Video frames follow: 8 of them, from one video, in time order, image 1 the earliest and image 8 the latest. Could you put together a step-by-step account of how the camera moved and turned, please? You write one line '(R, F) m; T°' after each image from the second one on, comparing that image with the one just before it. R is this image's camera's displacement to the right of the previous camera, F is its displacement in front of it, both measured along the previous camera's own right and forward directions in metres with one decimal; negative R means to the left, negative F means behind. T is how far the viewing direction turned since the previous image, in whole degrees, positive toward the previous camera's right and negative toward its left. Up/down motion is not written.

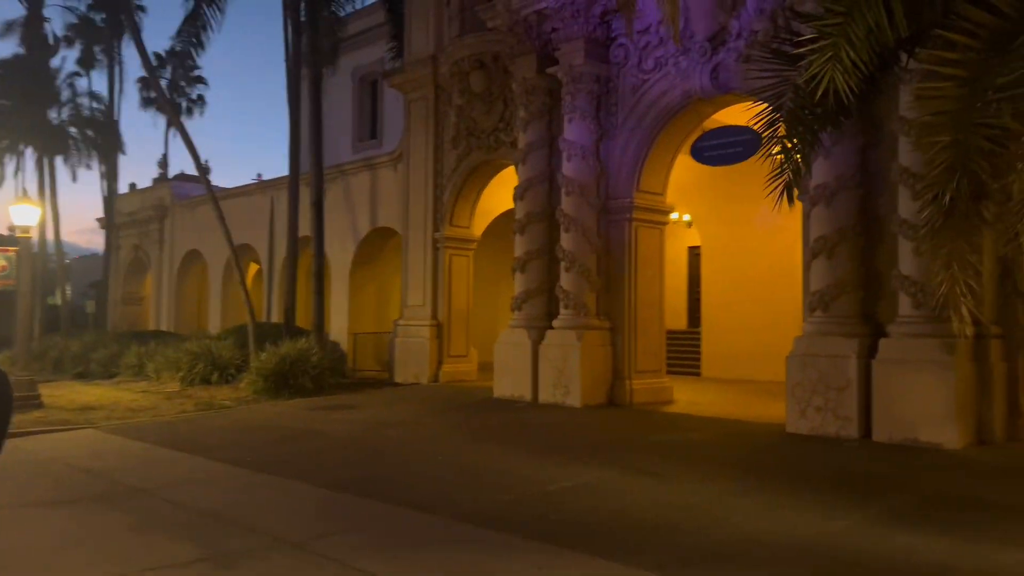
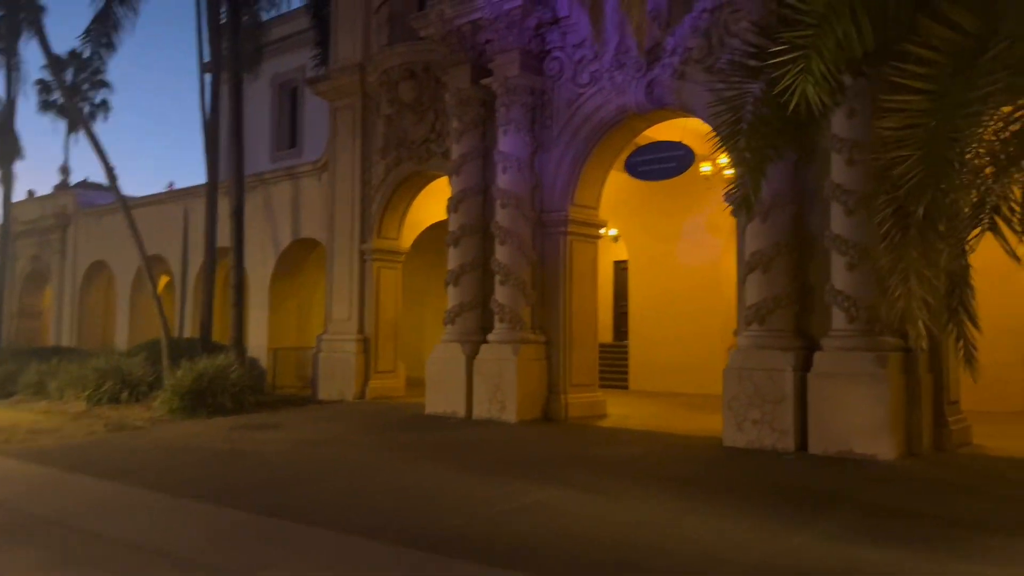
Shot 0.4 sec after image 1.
(-0.2, +0.2) m; +6°
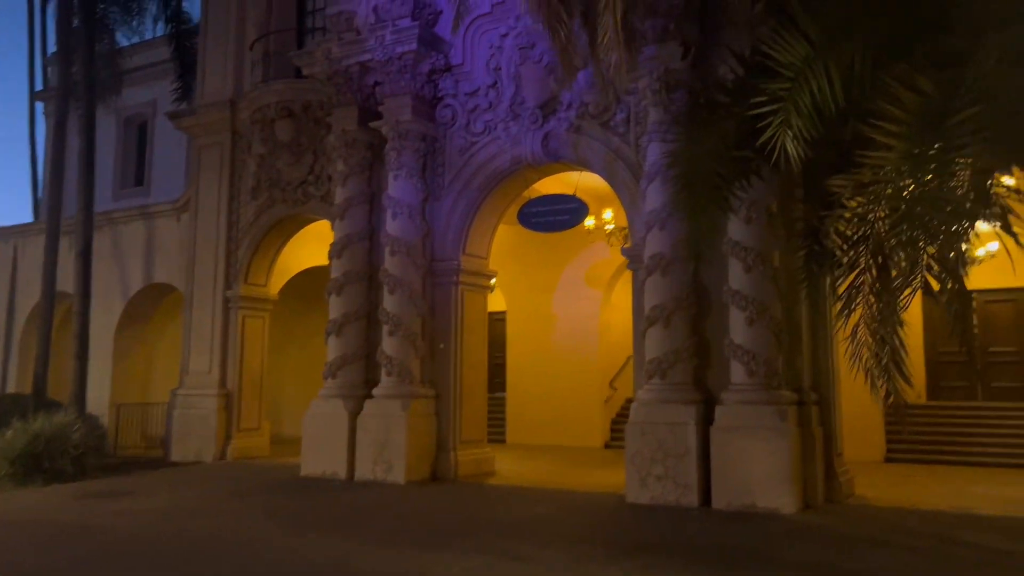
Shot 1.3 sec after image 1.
(-0.5, +0.4) m; +11°
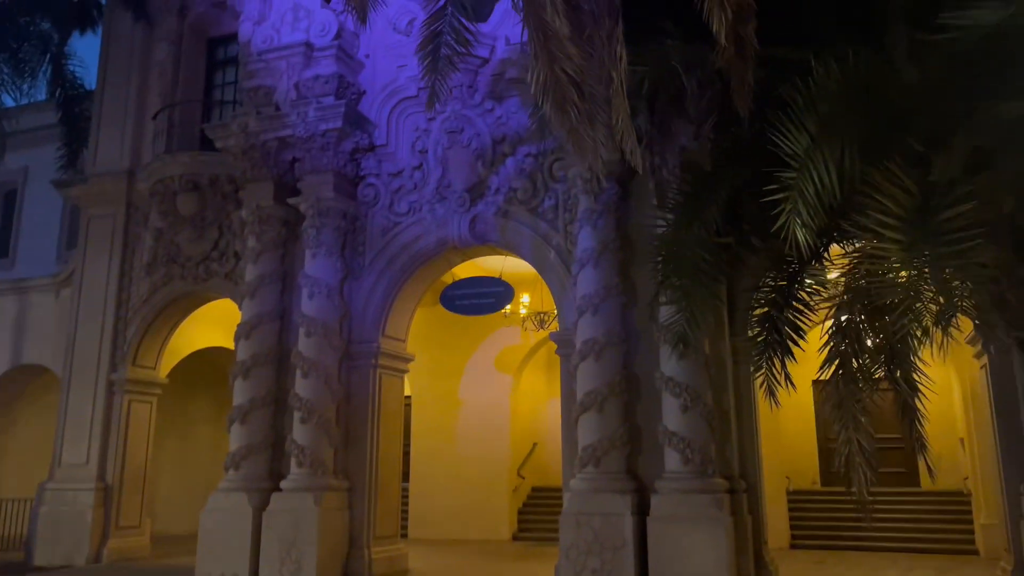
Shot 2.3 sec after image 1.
(-0.5, +0.2) m; +9°
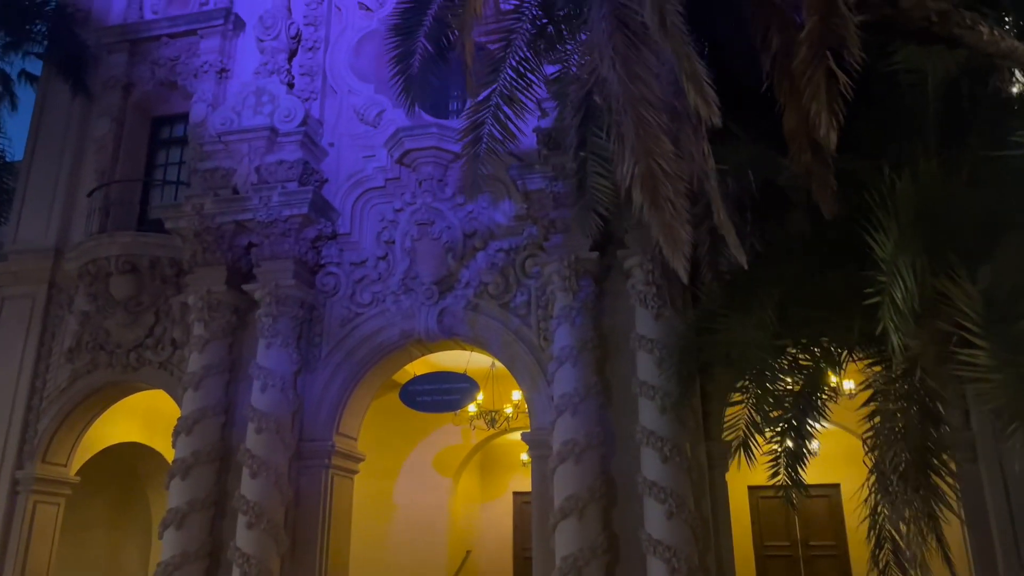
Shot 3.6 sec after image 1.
(-0.8, +0.3) m; +7°
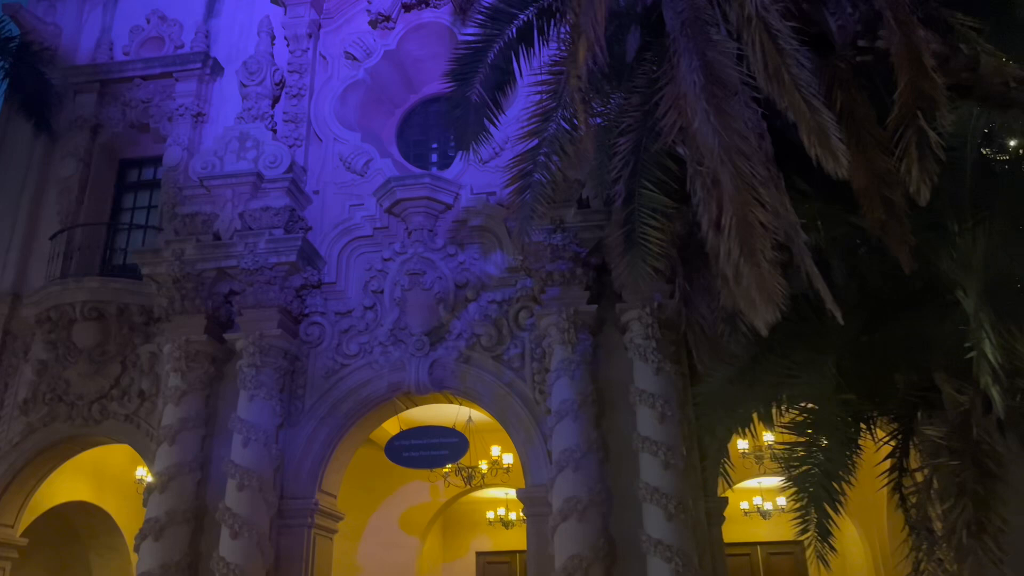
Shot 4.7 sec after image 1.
(-0.7, +0.1) m; +5°
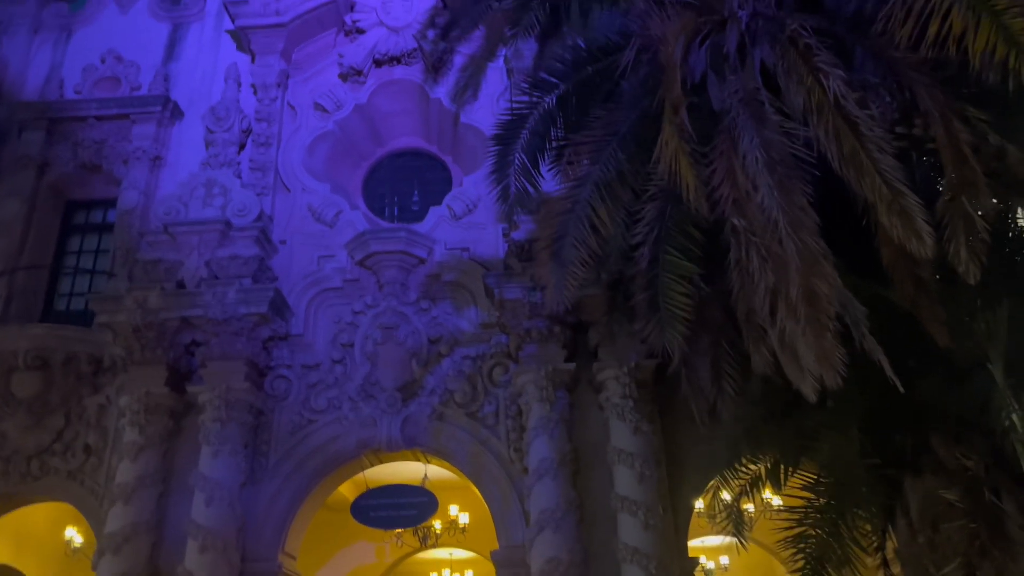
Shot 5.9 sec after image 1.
(-0.7, 0.0) m; +6°
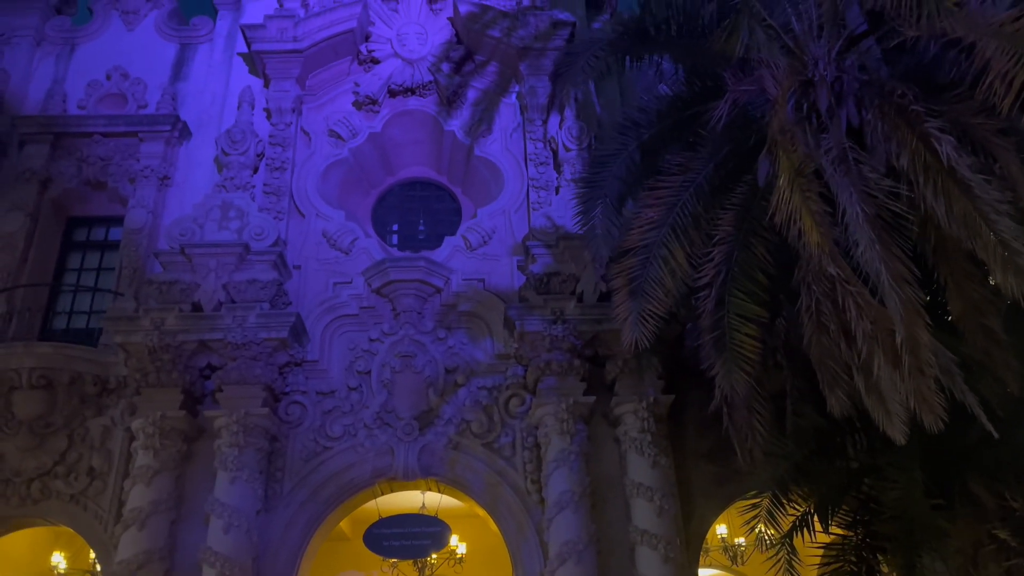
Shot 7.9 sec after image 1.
(-0.8, -0.1) m; +3°
